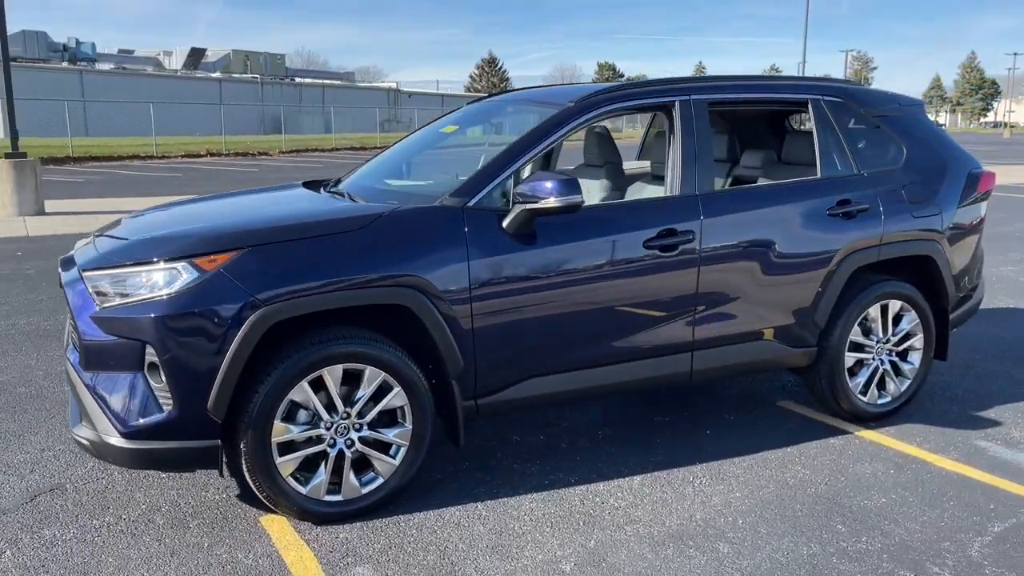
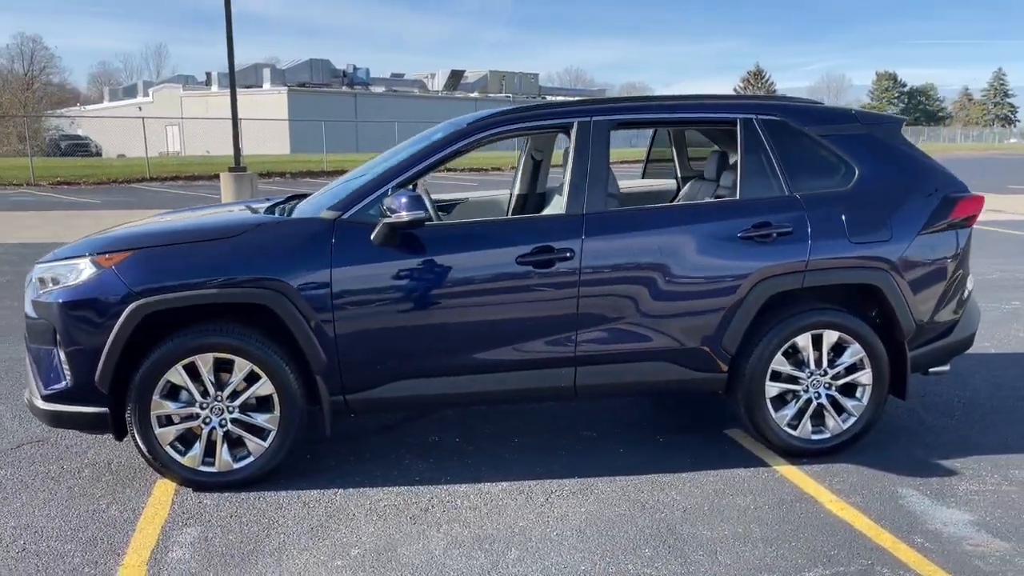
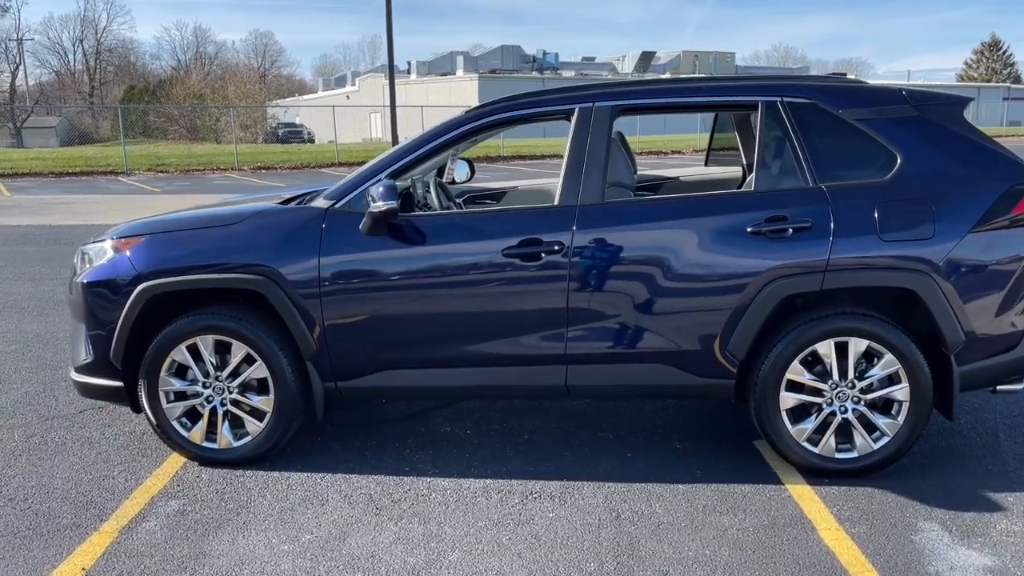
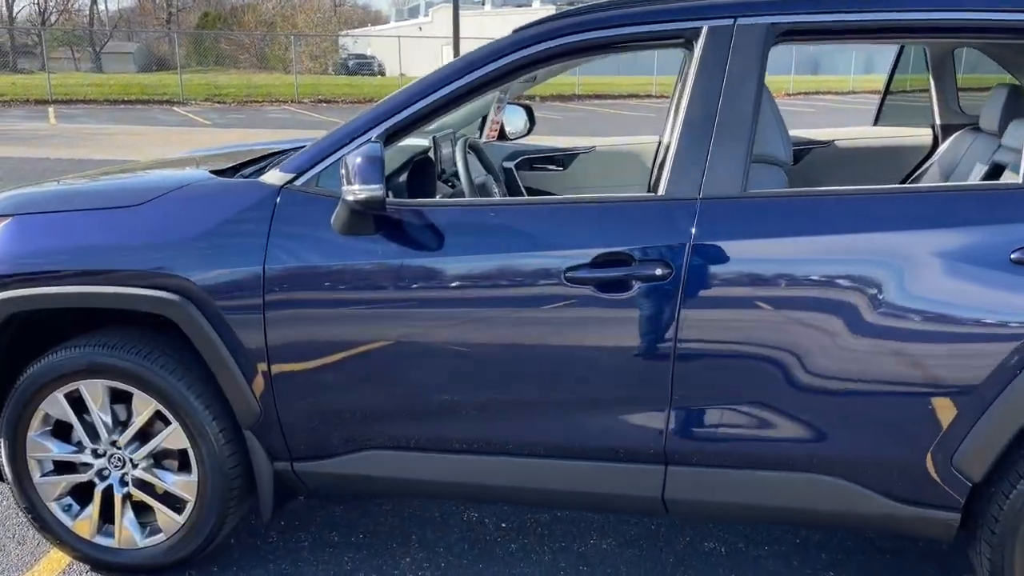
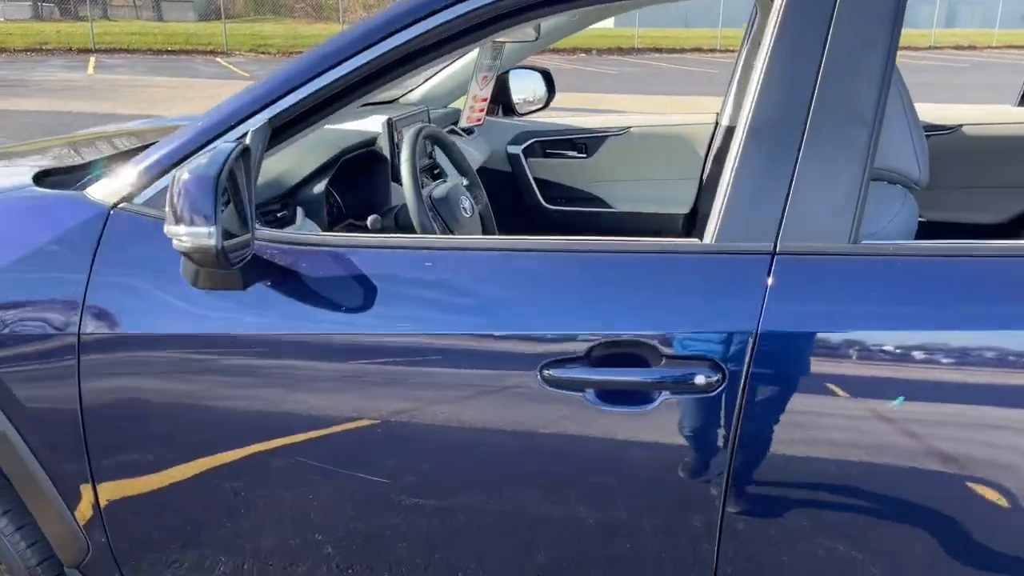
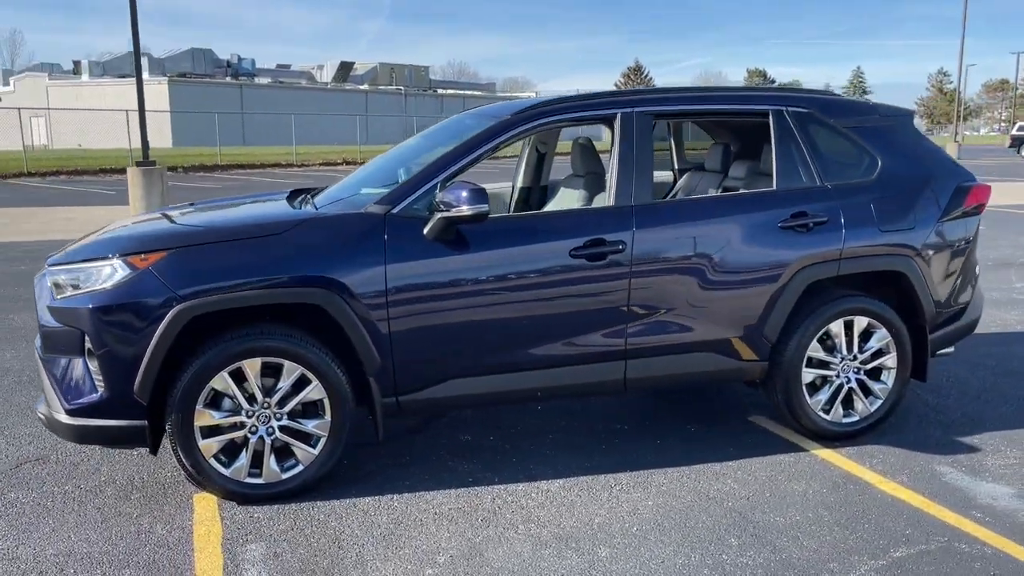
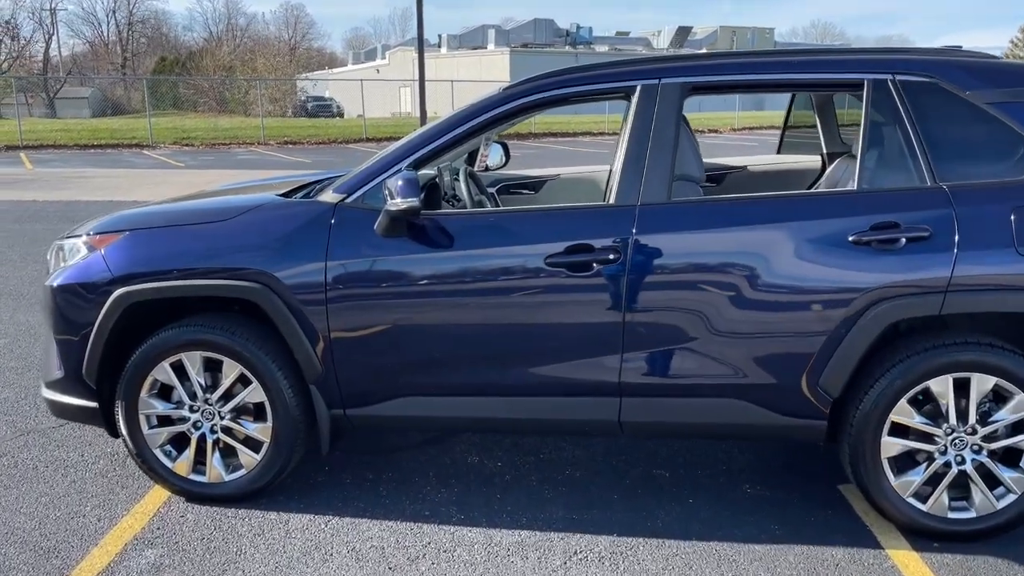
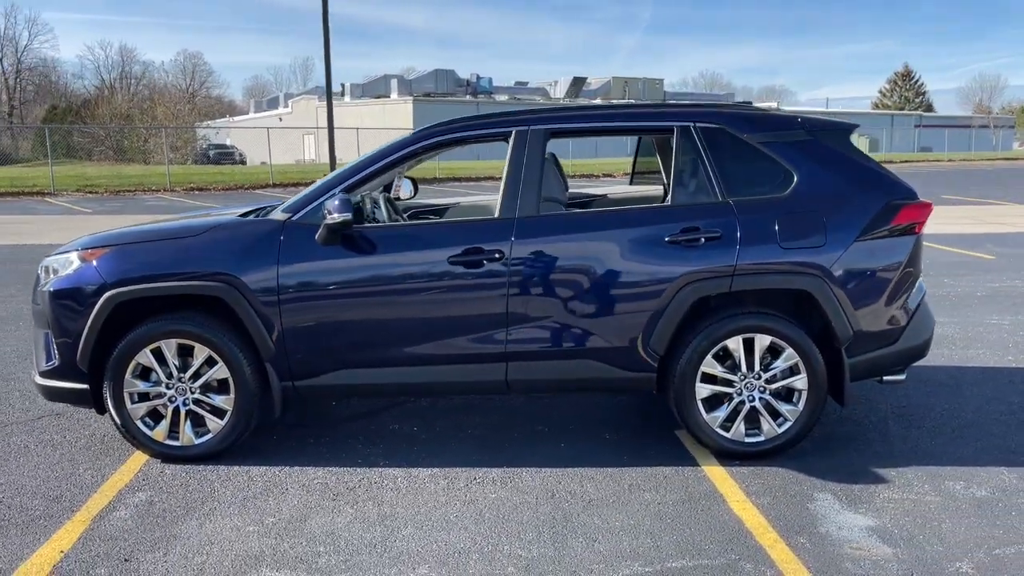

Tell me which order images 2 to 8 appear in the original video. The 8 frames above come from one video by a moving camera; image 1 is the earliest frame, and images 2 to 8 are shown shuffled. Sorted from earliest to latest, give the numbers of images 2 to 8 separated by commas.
6, 2, 8, 3, 7, 4, 5
